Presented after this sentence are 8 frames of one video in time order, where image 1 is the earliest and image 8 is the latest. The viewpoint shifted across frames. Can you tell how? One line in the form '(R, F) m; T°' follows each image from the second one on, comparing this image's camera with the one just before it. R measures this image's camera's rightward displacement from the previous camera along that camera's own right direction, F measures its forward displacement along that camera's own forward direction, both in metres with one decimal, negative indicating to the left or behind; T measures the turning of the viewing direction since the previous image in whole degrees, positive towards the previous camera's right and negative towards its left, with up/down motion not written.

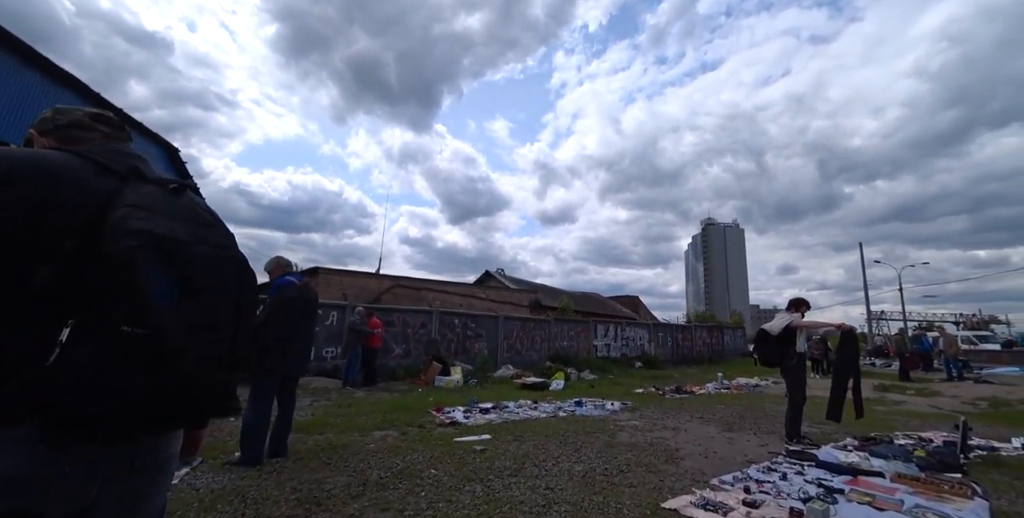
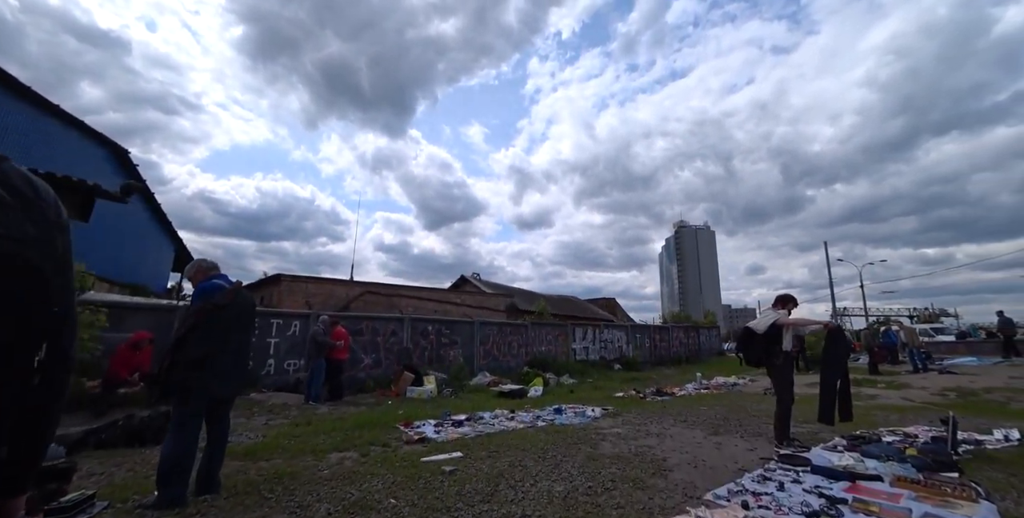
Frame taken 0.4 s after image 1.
(+0.1, +0.4) m; +3°
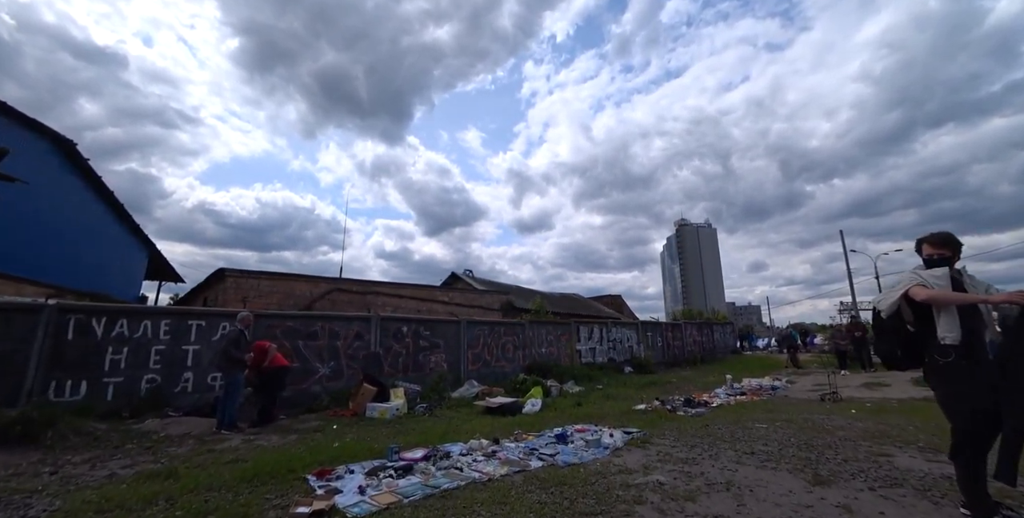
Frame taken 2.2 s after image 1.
(+0.3, +2.3) m; 0°
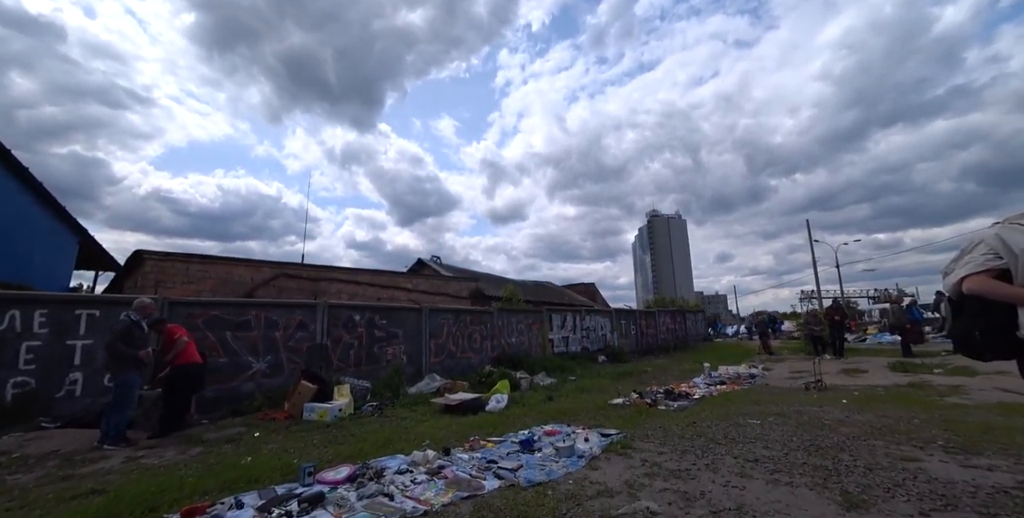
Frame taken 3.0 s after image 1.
(+0.2, +1.0) m; +4°
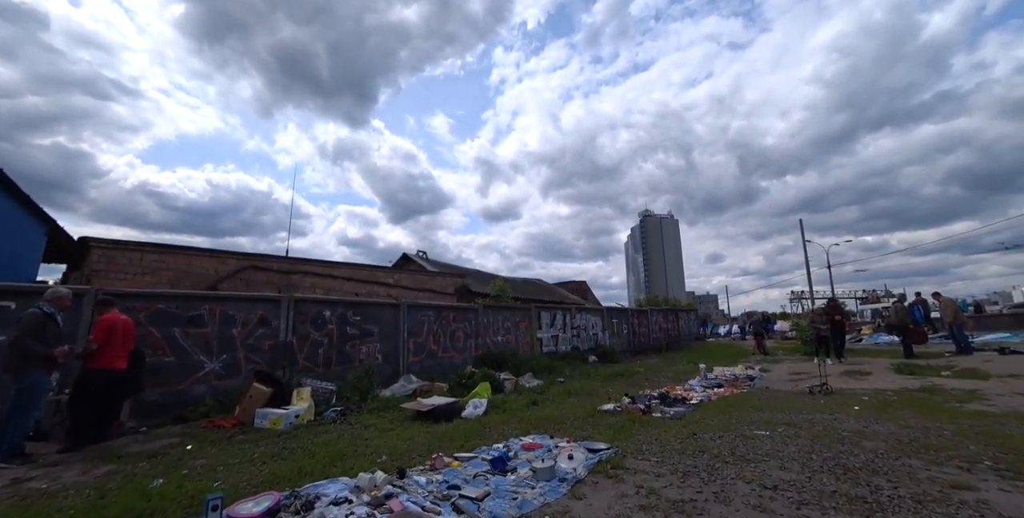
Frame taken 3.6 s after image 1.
(+0.2, +0.7) m; +1°
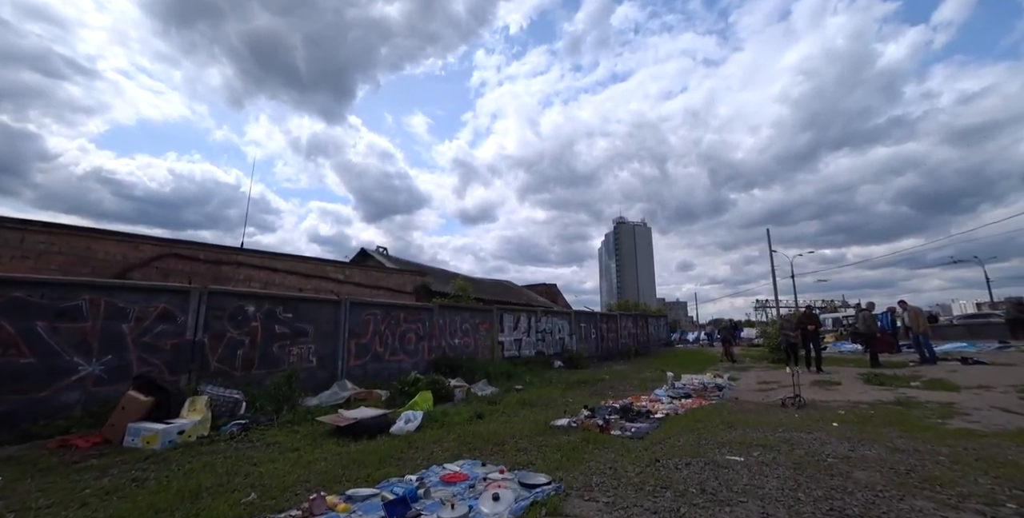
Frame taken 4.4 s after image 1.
(+0.4, +0.9) m; +3°
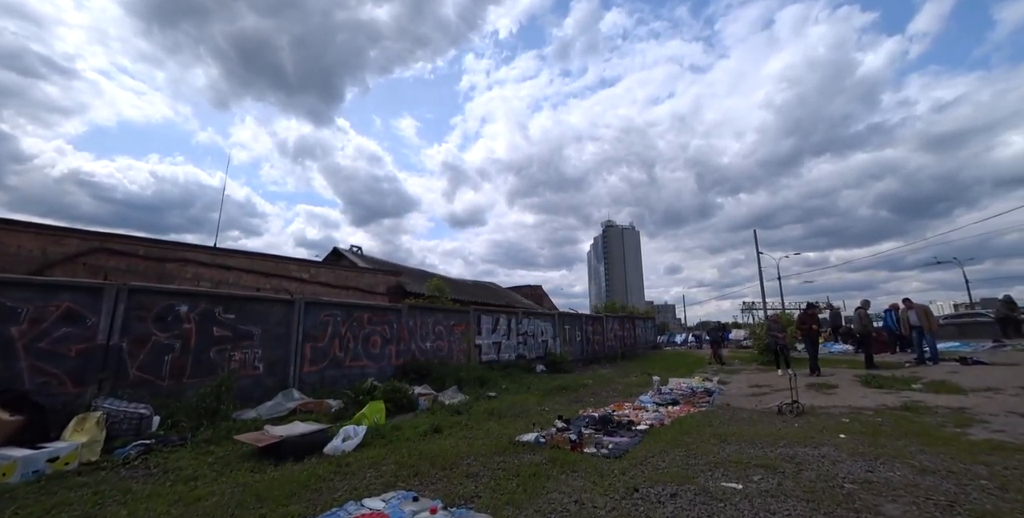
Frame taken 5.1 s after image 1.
(+0.4, +0.8) m; +1°
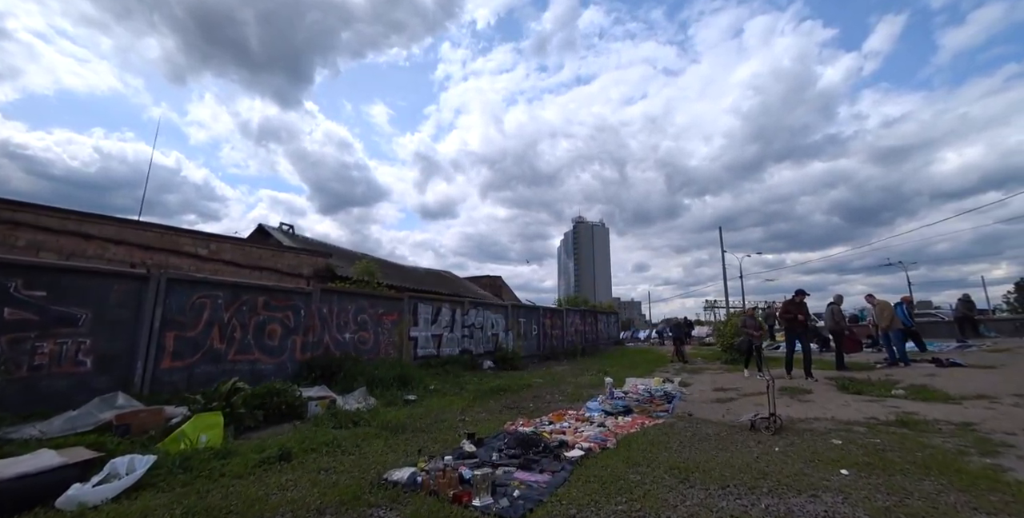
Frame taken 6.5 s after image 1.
(+0.8, +1.6) m; +4°
